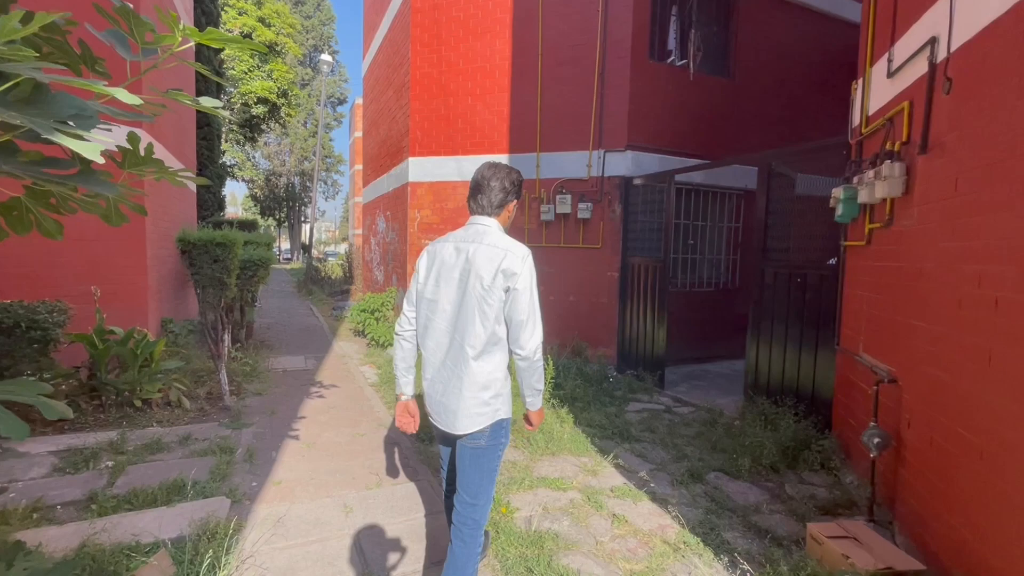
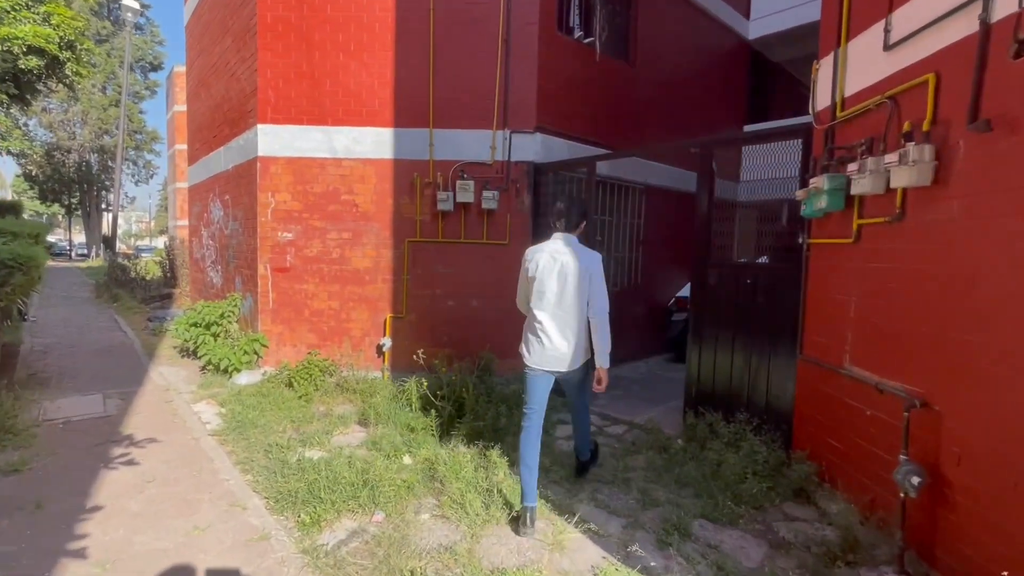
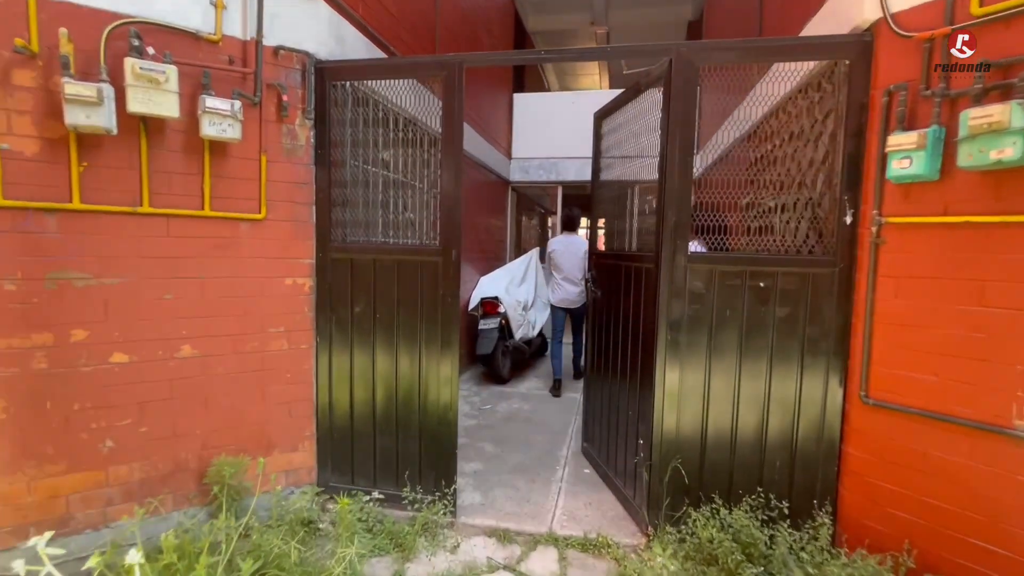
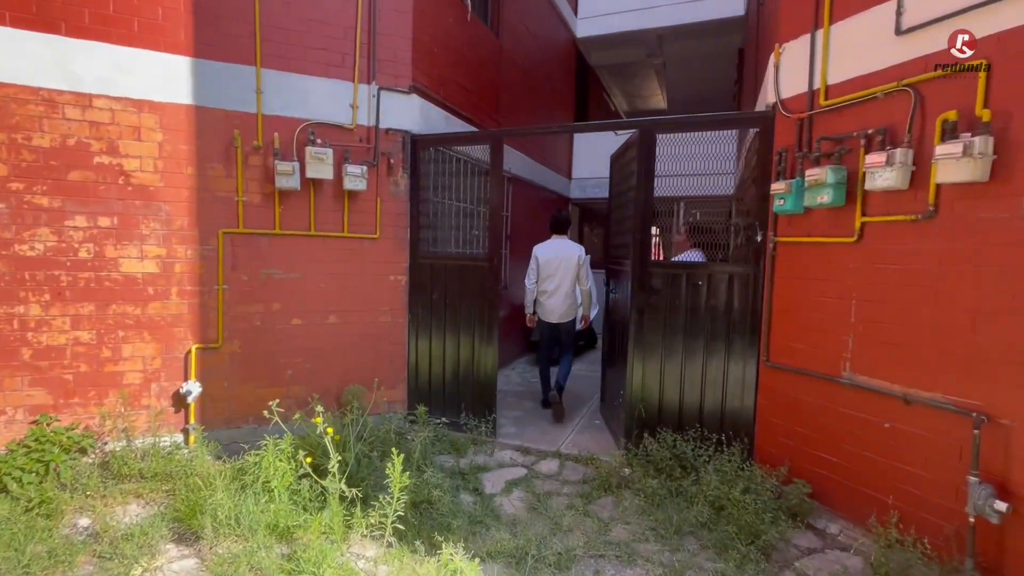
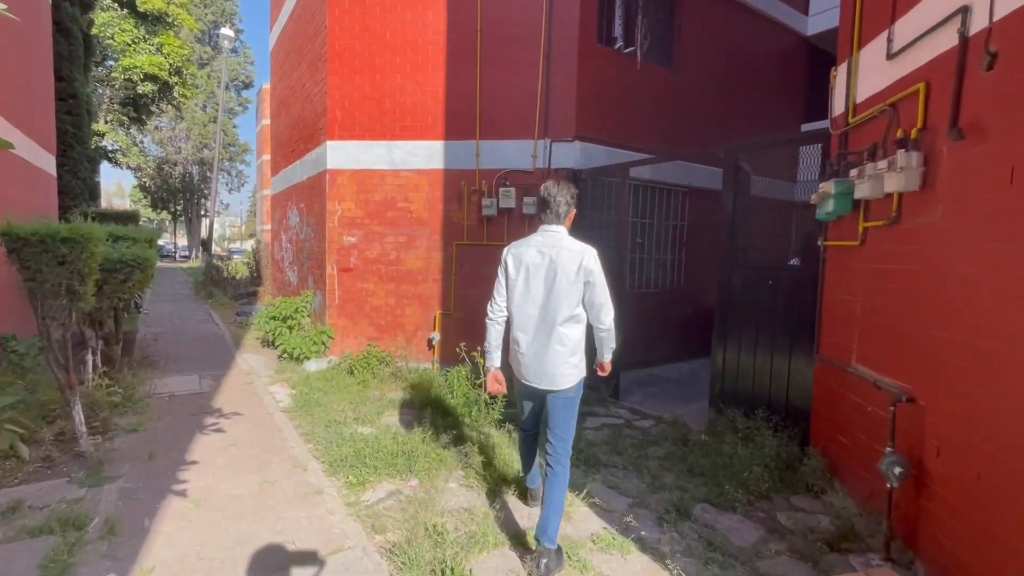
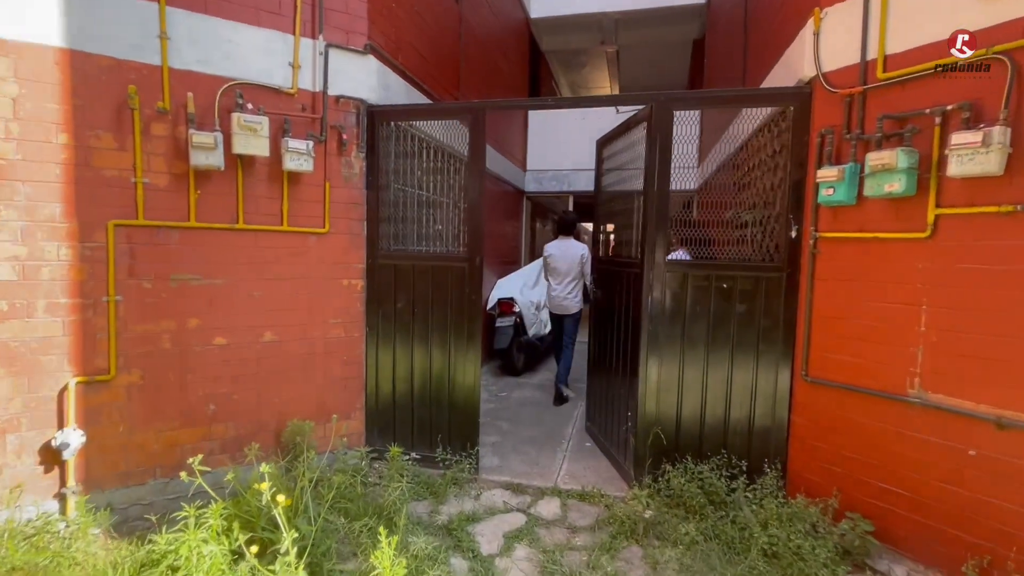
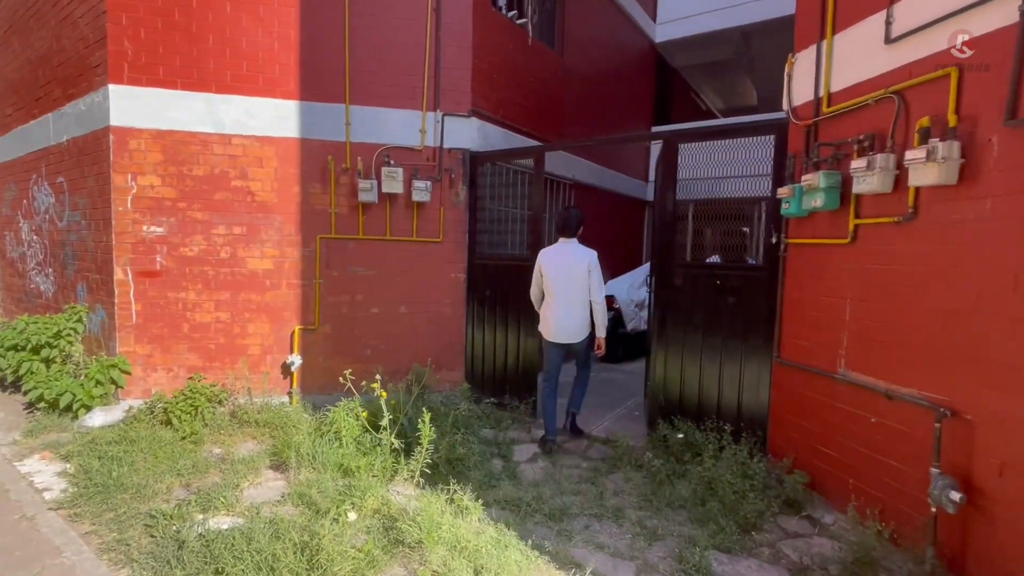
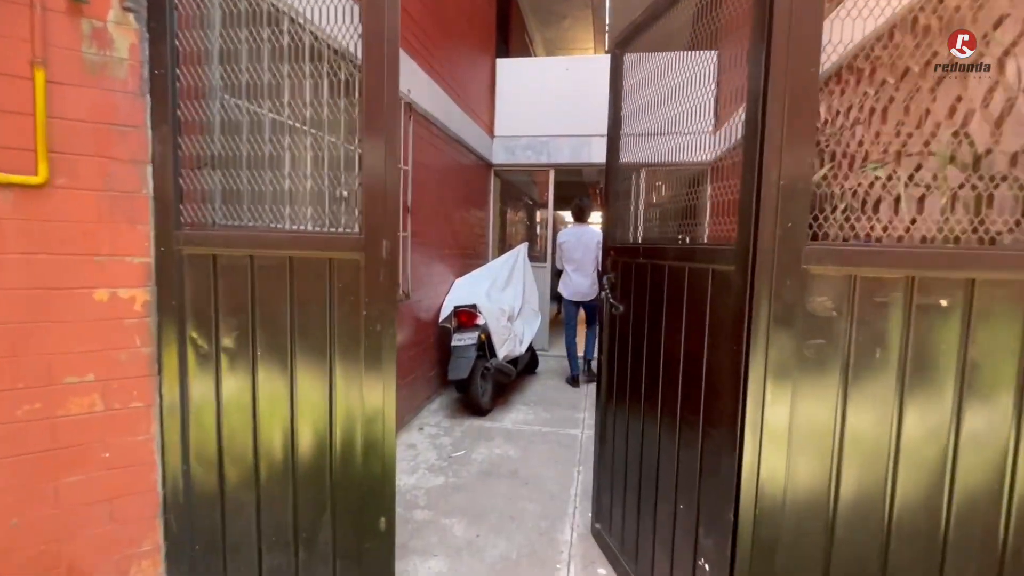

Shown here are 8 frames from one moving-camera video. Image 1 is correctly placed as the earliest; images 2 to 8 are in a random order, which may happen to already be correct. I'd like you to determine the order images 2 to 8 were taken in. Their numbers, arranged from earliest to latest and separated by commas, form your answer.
5, 2, 7, 4, 6, 3, 8
